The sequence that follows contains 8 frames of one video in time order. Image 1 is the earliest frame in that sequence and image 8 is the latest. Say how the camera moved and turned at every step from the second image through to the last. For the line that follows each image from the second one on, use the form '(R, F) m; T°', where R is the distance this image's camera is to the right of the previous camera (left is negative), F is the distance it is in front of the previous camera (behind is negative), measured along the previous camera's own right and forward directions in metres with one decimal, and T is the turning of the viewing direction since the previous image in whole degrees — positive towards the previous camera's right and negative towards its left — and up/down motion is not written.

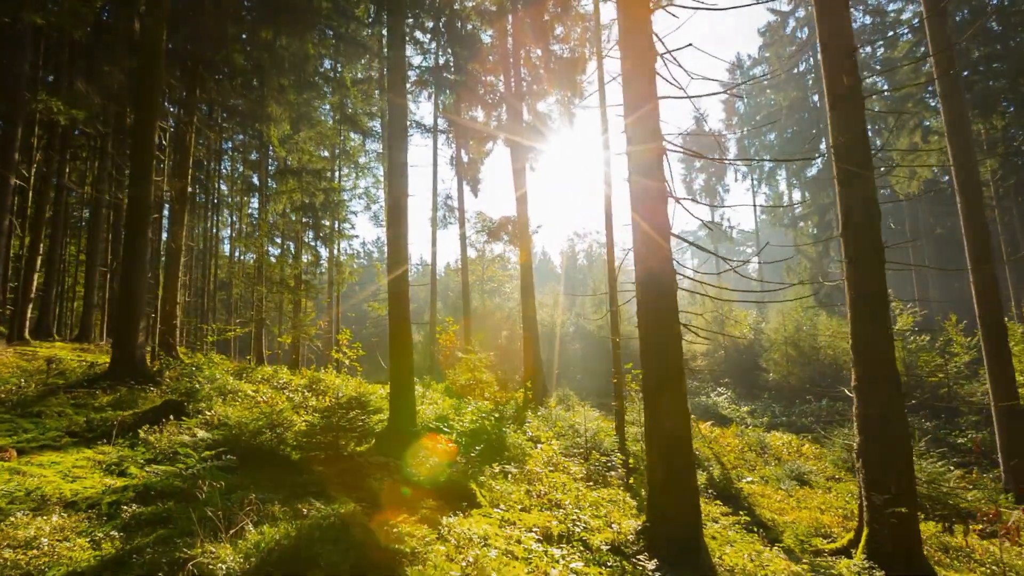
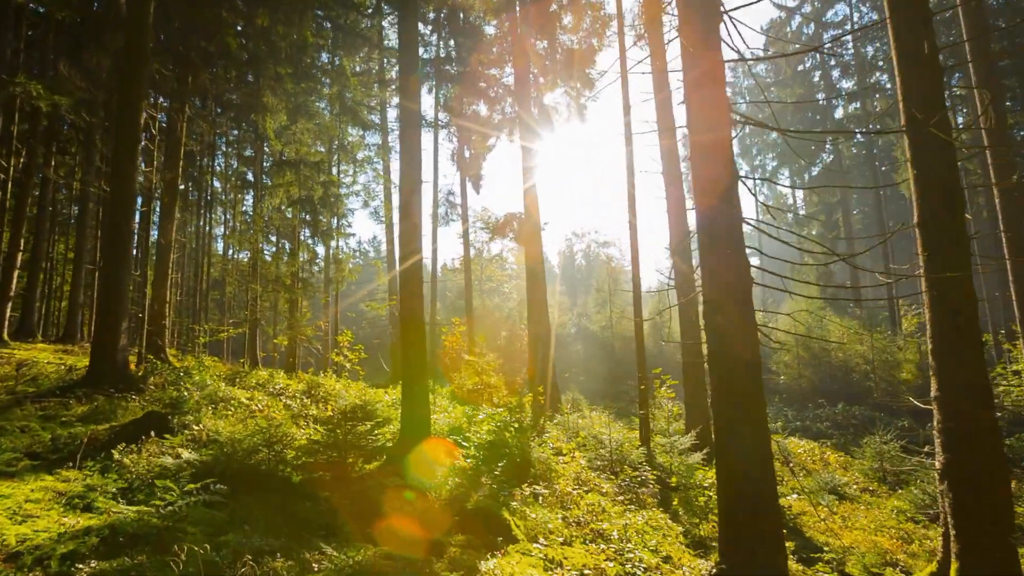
(-0.4, +0.7) m; +1°
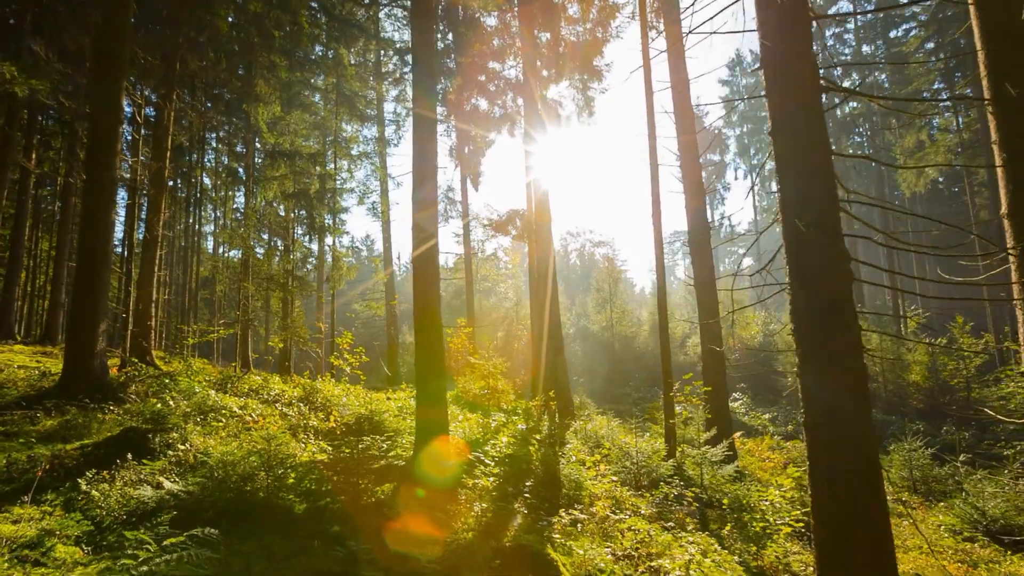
(-0.4, +0.7) m; +1°
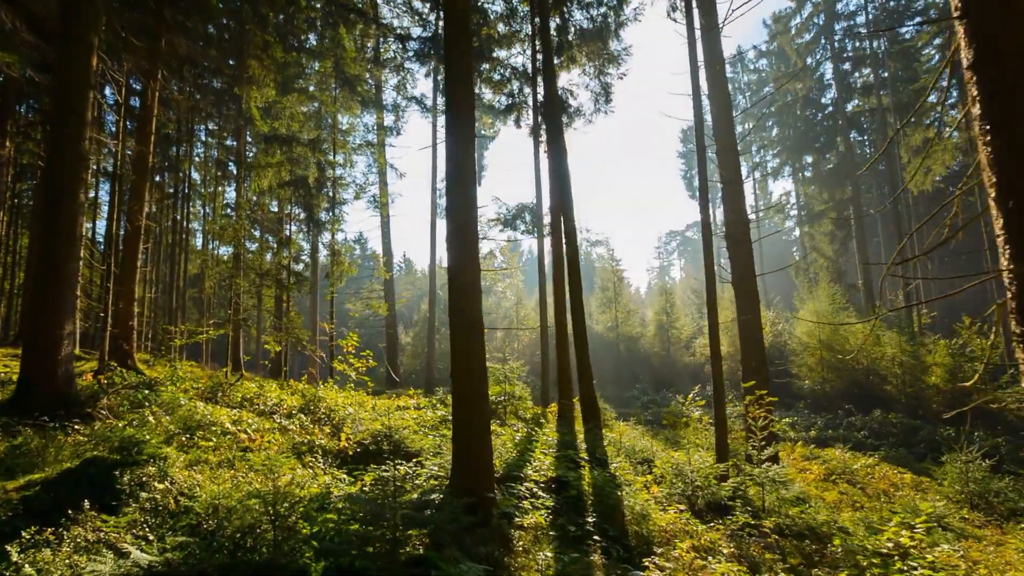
(-0.5, +1.0) m; +1°
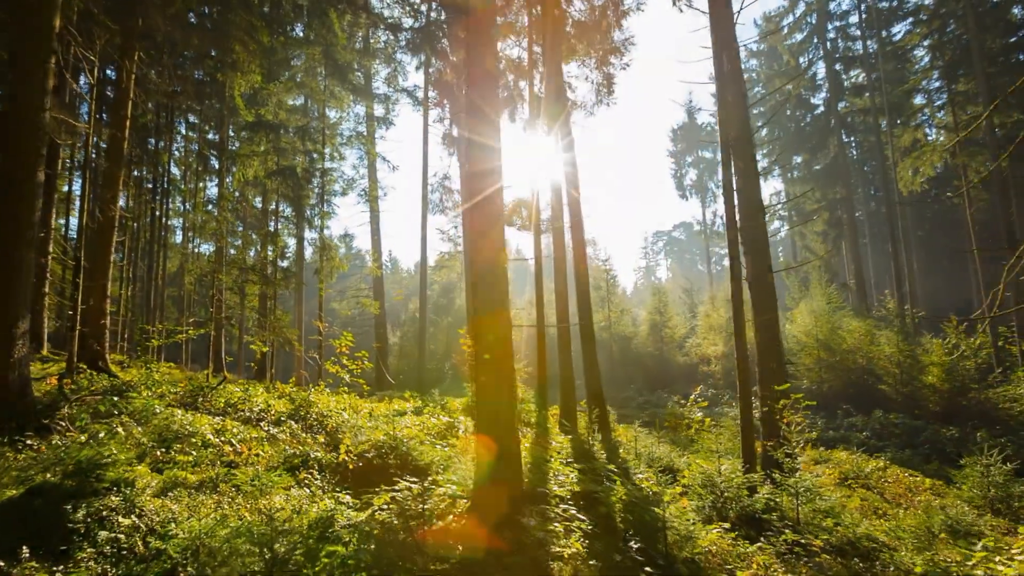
(-0.3, +0.6) m; +2°
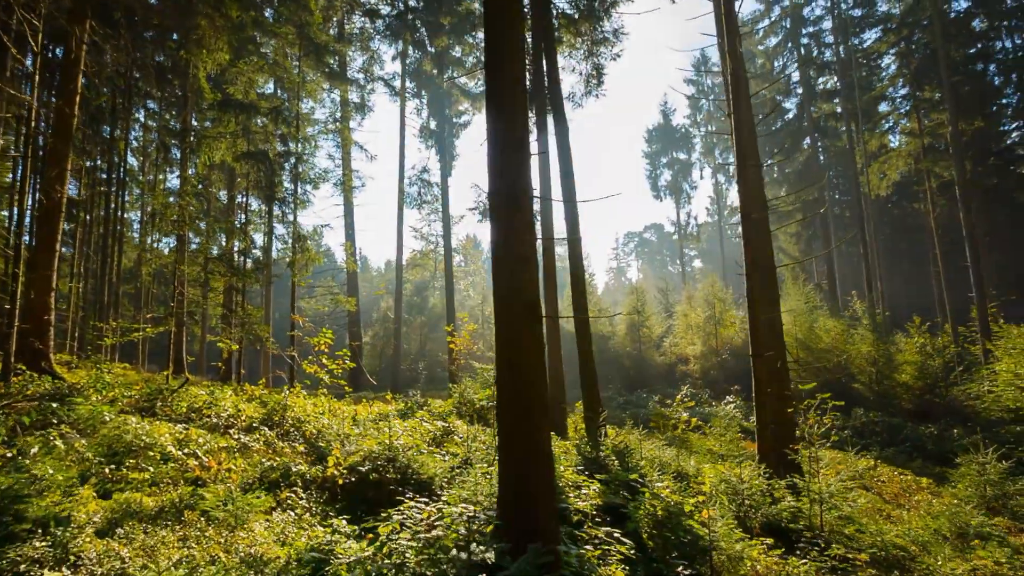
(-0.4, +0.6) m; +3°
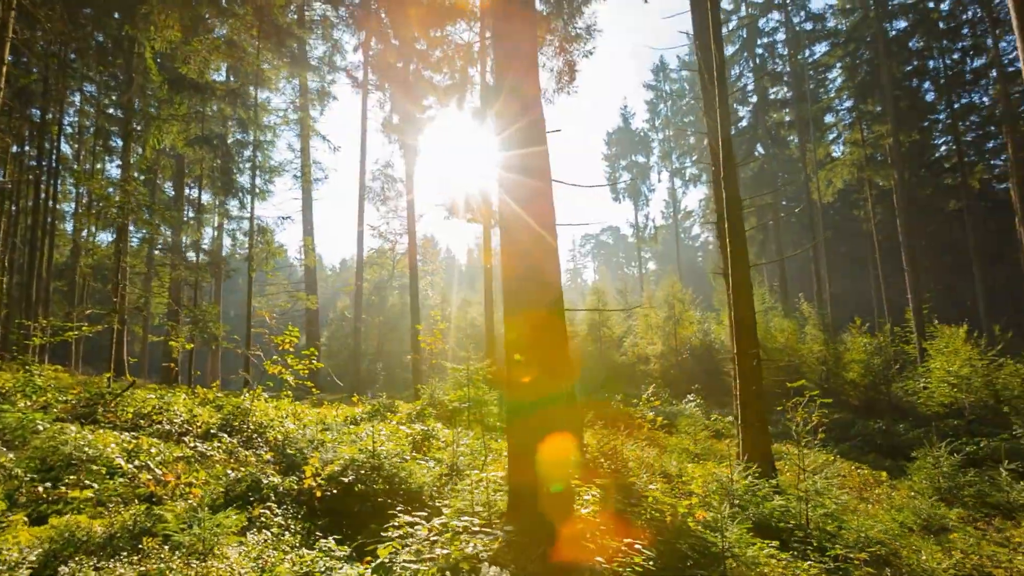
(-0.3, +0.3) m; +5°
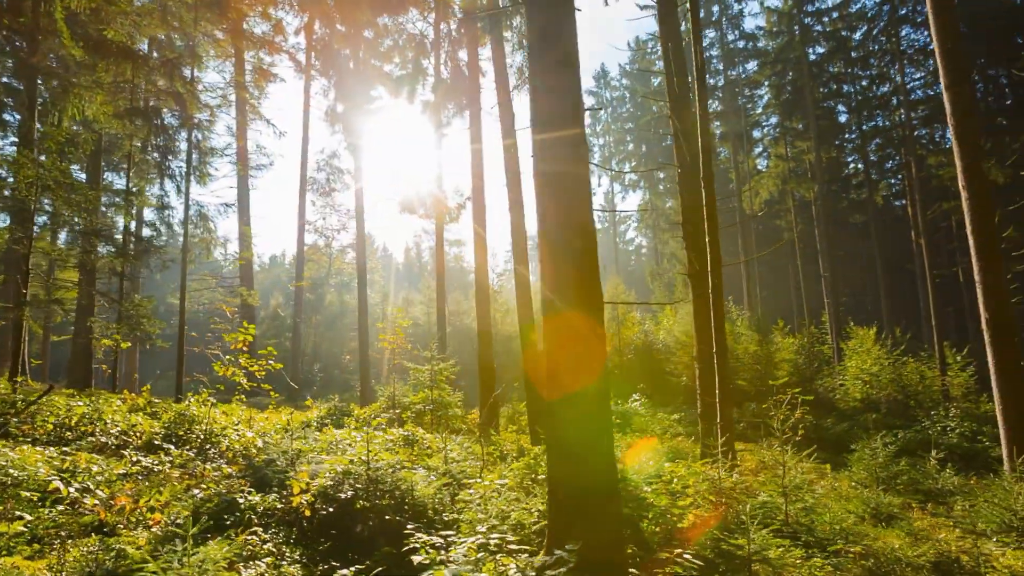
(-0.5, +0.4) m; +7°
